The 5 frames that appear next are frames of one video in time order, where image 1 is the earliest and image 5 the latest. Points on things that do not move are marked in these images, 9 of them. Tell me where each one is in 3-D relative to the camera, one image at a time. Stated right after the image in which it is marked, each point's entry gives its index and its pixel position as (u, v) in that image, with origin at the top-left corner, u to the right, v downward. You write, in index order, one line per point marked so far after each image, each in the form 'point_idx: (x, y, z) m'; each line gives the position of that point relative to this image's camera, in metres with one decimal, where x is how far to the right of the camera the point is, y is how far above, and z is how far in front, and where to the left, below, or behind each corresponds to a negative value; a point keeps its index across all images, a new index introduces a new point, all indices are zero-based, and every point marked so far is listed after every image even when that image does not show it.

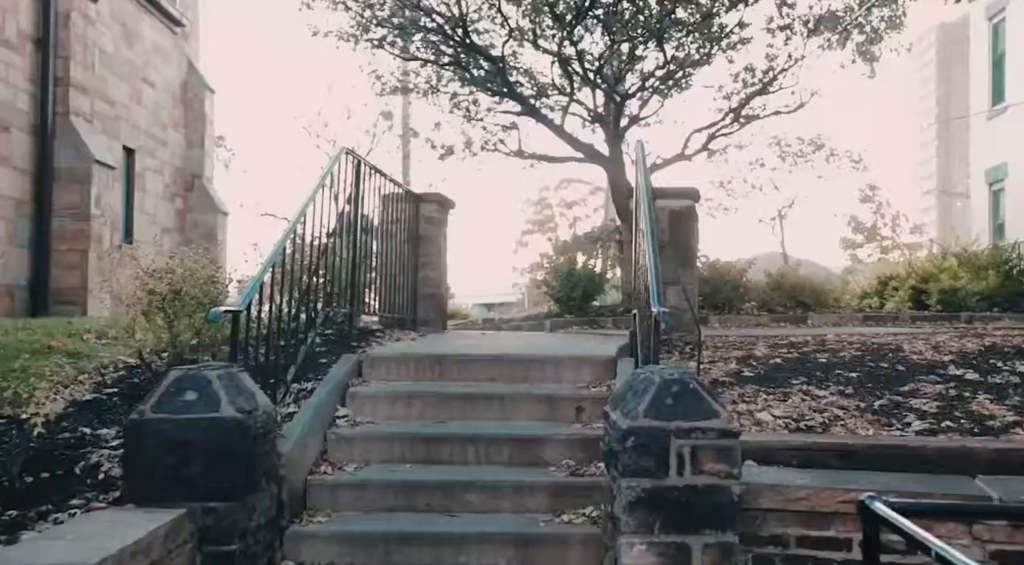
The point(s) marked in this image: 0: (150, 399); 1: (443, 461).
0: (-1.3, -0.4, +3.3) m
1: (-0.3, -0.8, +4.2) m
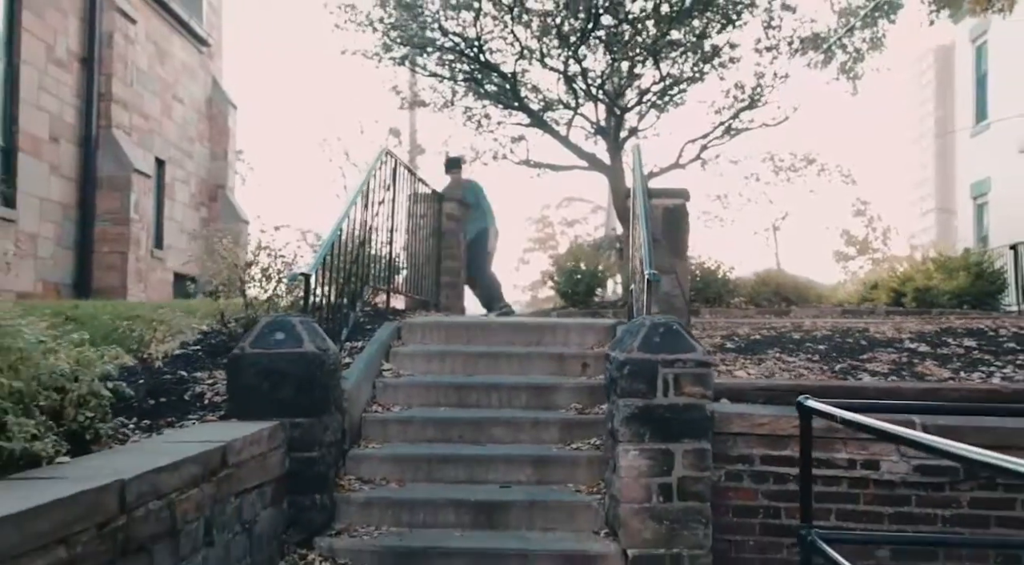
0: (-1.2, -0.3, +4.1) m
1: (-0.2, -0.7, +5.0) m
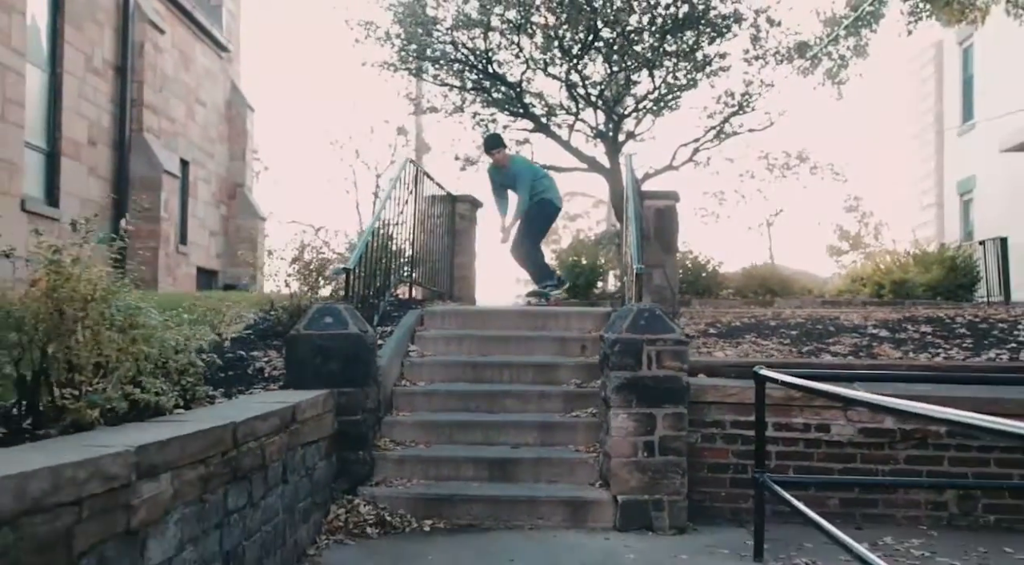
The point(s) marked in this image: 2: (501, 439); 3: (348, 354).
0: (-1.2, -0.2, +4.9) m
1: (-0.2, -0.7, +5.9) m
2: (-0.1, -1.0, +5.3) m
3: (-0.9, -0.4, +4.8) m
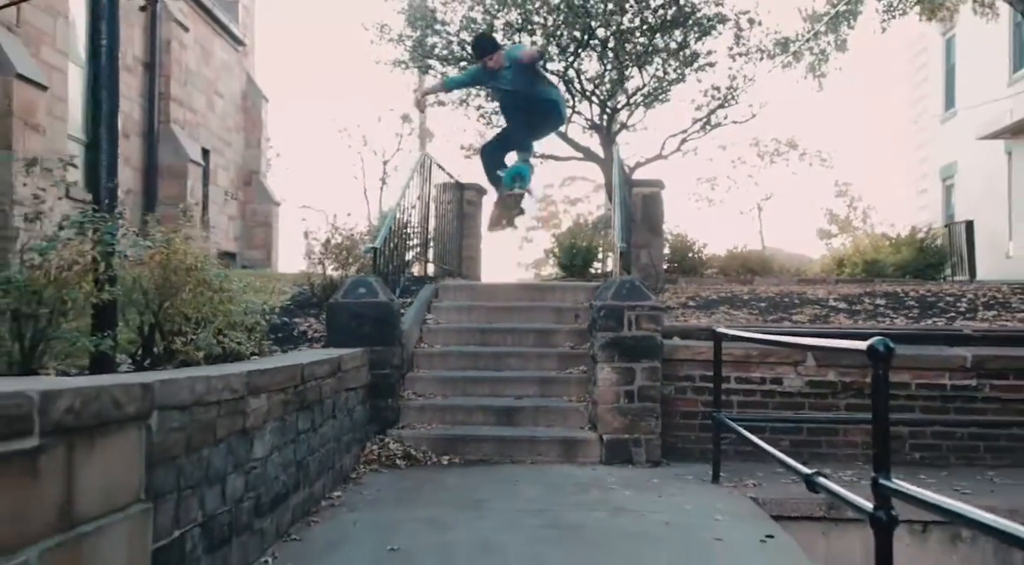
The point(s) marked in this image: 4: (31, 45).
0: (-1.2, -0.1, +5.9) m
1: (-0.2, -0.5, +6.8) m
2: (0.0, -0.8, +6.3) m
3: (-0.9, -0.2, +5.8) m
4: (-5.3, +2.6, +9.6) m
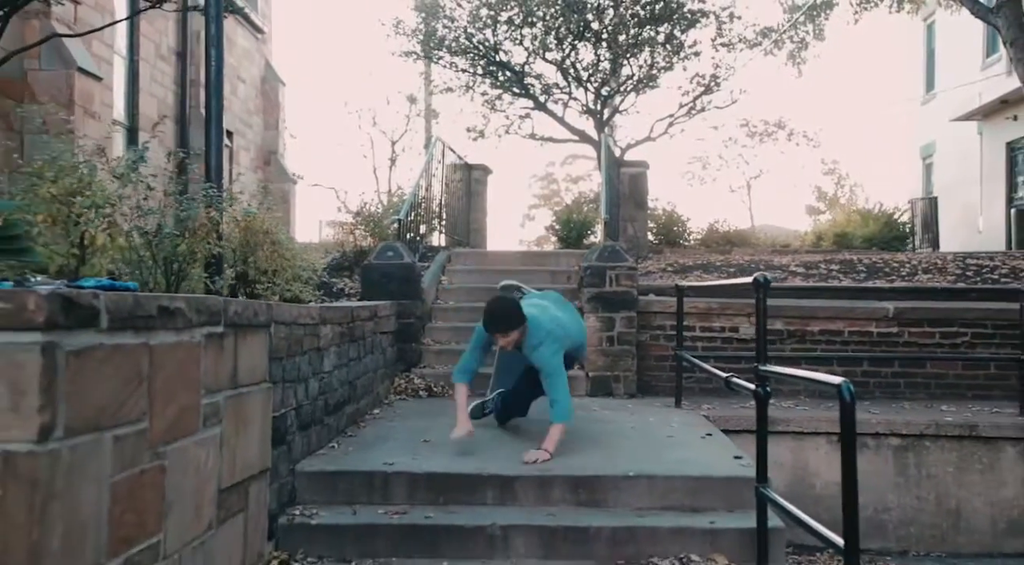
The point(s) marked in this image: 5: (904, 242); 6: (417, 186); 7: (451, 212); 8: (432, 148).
0: (-1.2, +0.2, +7.2) m
1: (-0.1, -0.2, +8.1) m
2: (0.0, -0.5, +7.6) m
3: (-0.9, +0.1, +7.1) m
4: (-5.3, +3.0, +10.8) m
5: (+6.3, +0.7, +14.1) m
6: (-0.9, +1.0, +8.6) m
7: (-0.7, +0.8, +10.3) m
8: (-0.9, +1.4, +9.3) m
